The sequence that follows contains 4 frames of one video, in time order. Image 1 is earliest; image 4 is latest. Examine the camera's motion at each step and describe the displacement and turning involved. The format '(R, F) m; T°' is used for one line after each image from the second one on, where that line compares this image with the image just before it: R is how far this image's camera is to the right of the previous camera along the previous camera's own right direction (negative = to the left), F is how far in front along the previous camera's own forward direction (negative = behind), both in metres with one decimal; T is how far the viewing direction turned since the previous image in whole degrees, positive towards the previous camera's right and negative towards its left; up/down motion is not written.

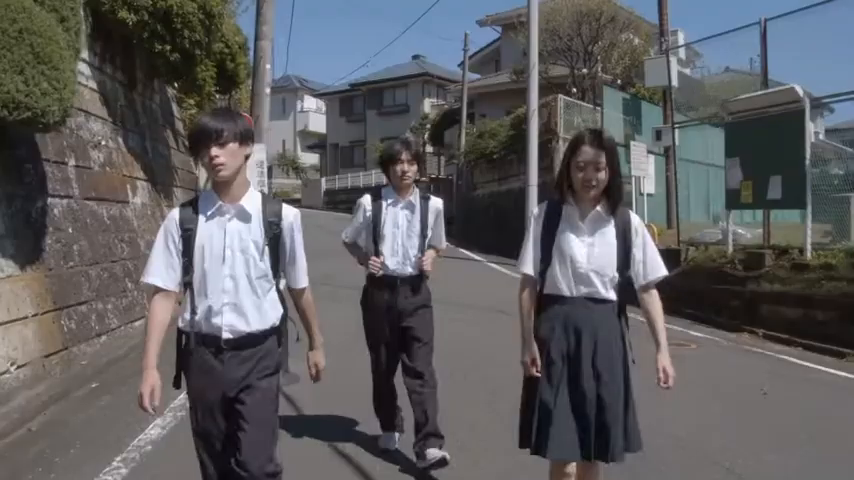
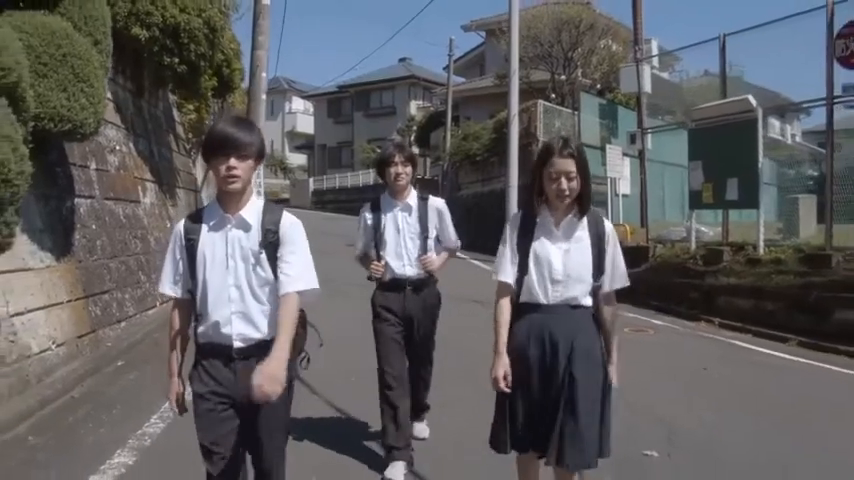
(0.0, -1.1) m; +1°
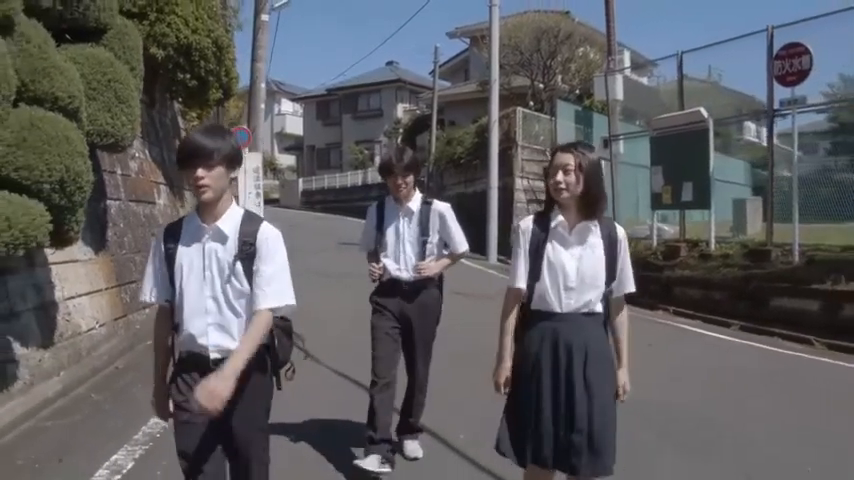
(0.0, -1.5) m; +1°
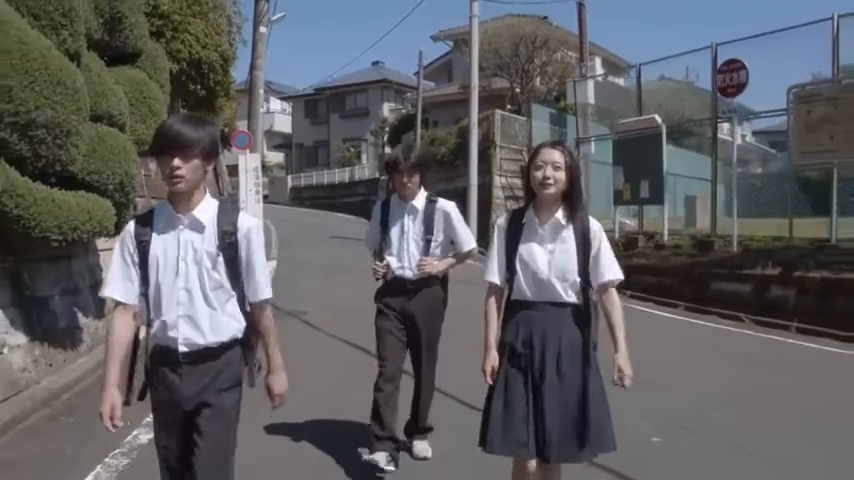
(0.0, -1.8) m; +1°
